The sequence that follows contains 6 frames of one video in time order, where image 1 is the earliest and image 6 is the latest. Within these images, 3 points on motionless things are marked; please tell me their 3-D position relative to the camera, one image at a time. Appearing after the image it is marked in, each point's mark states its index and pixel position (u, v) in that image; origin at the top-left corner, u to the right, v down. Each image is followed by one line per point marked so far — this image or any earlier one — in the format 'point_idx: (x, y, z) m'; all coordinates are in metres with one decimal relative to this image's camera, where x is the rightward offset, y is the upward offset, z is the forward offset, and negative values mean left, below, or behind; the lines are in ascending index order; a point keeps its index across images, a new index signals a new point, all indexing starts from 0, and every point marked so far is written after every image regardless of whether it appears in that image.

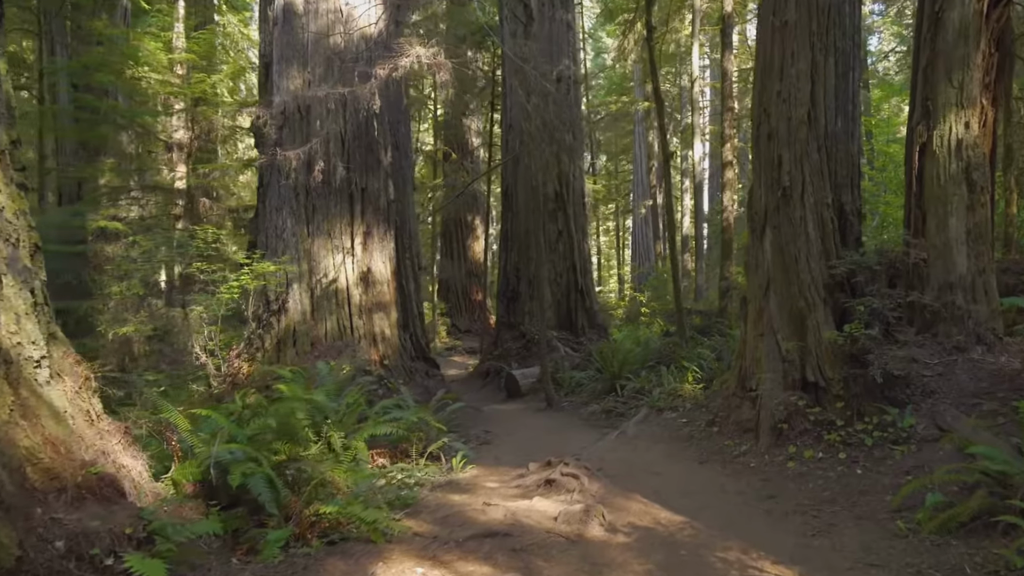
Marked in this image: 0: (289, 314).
0: (-3.3, -0.4, +9.7) m
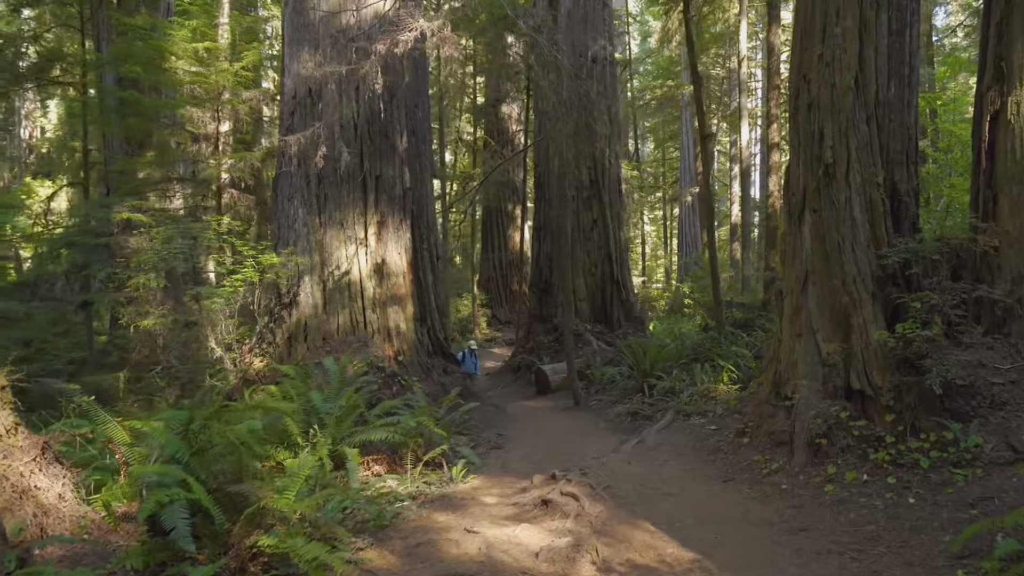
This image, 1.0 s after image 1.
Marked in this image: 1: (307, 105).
0: (-3.0, -0.3, +9.3) m
1: (-2.9, +2.6, +9.4) m
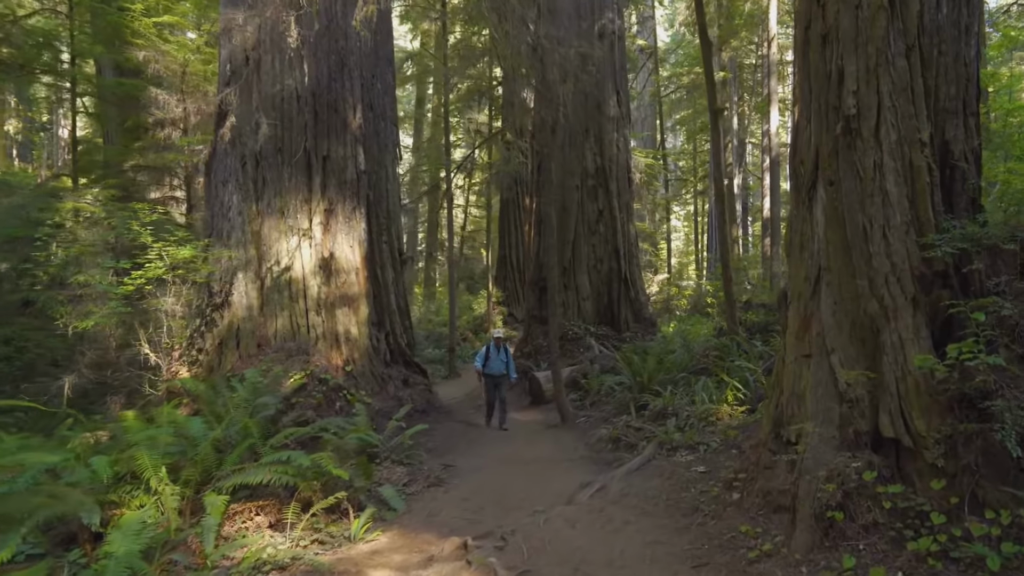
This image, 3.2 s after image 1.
0: (-3.4, -0.3, +8.0) m
1: (-3.3, +2.6, +8.2) m
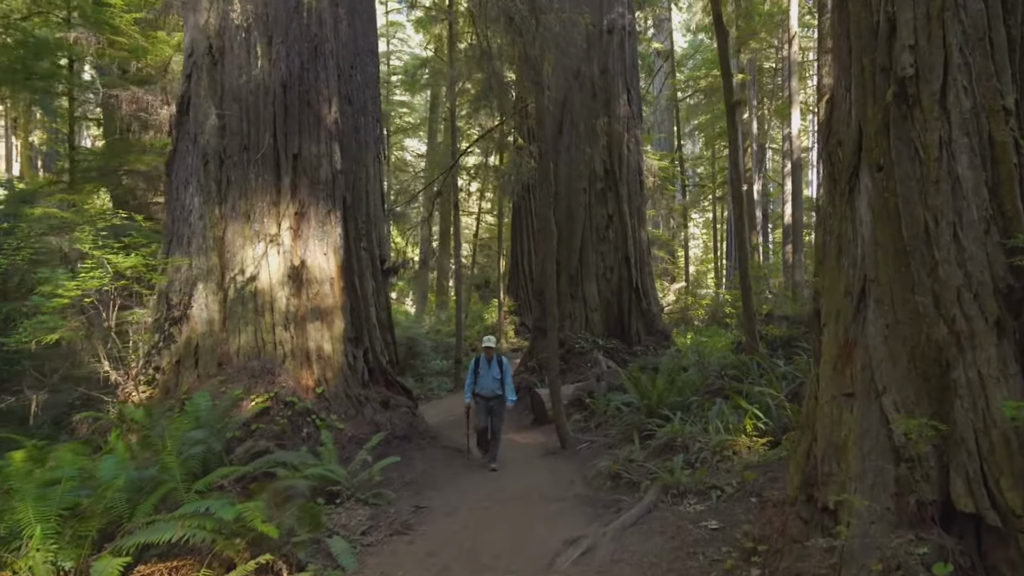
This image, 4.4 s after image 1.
0: (-3.5, -0.4, +7.2) m
1: (-3.5, +2.5, +7.4) m
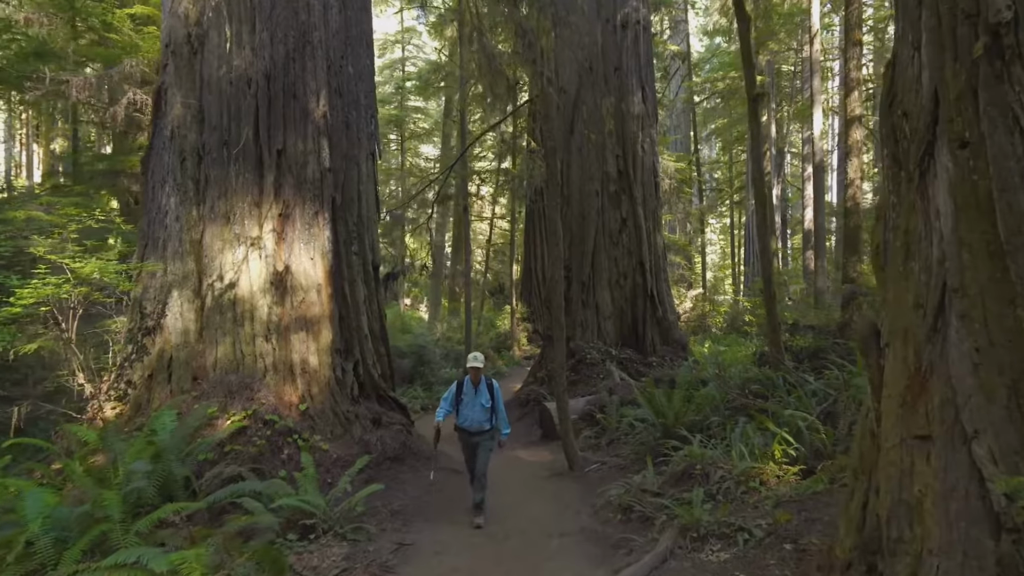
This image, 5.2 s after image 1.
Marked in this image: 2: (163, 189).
0: (-3.5, -0.5, +6.7) m
1: (-3.4, +2.4, +6.9) m
2: (-3.7, +1.0, +6.9) m
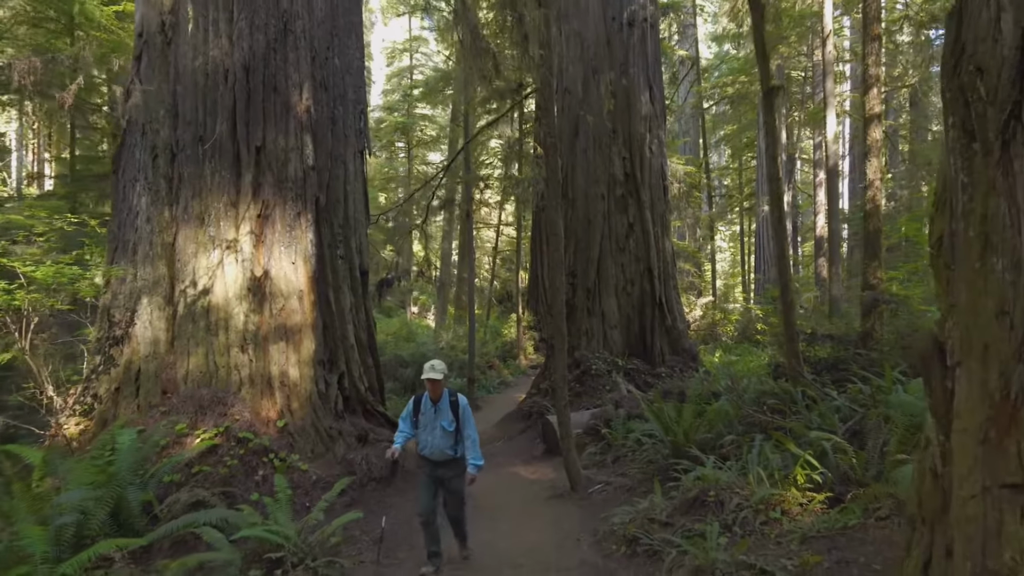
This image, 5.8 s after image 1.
0: (-3.6, -0.5, +6.2) m
1: (-3.5, +2.4, +6.4) m
2: (-3.7, +1.0, +6.5) m
